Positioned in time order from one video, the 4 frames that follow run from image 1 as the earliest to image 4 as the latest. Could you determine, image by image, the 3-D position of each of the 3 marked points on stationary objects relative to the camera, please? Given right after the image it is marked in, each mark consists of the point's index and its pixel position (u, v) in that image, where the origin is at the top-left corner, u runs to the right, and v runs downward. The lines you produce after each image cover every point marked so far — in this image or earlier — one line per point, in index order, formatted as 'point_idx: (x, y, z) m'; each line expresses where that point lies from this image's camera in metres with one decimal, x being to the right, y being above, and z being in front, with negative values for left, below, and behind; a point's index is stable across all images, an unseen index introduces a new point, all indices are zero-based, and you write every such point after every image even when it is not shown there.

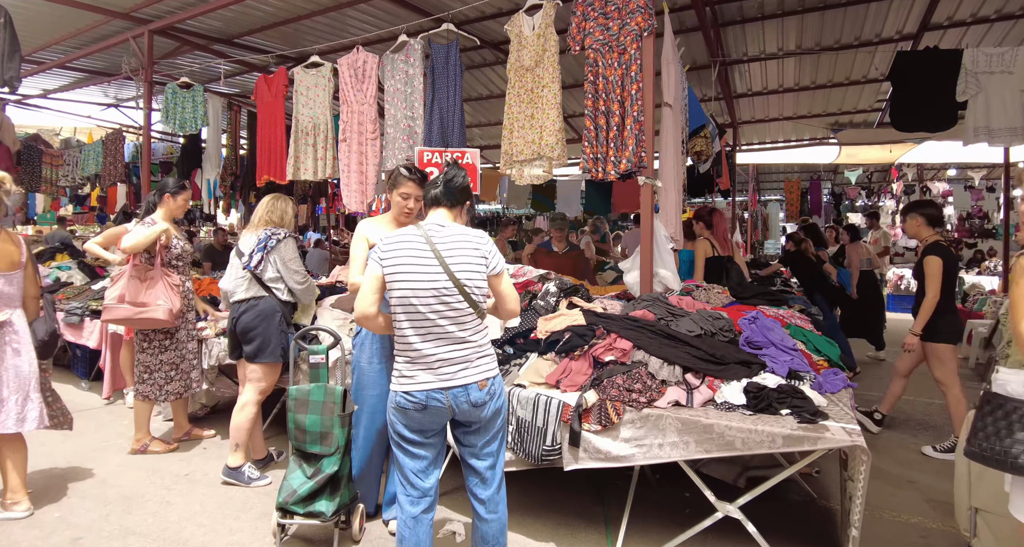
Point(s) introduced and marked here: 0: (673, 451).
0: (+0.8, -0.9, +2.5) m
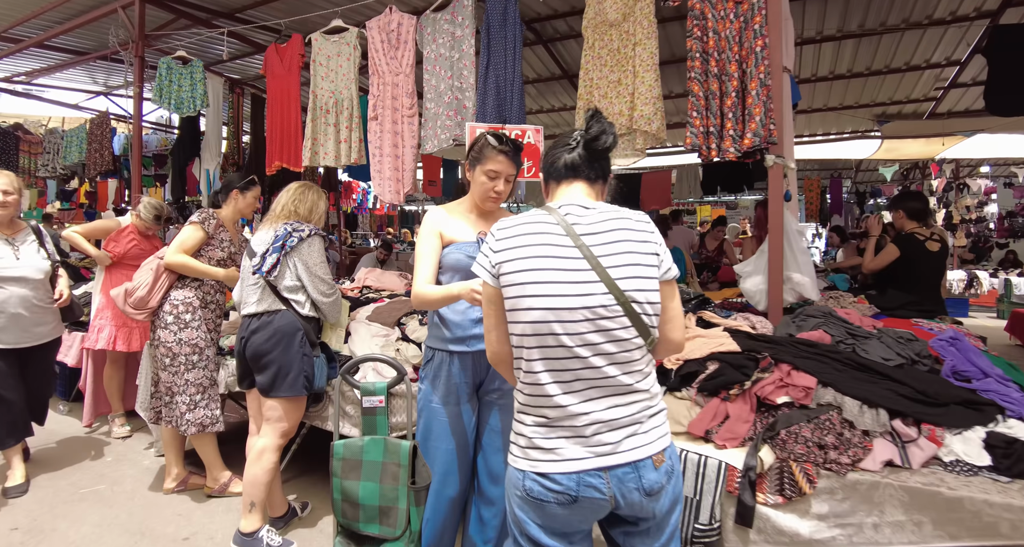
0: (+1.3, -0.9, +1.8) m
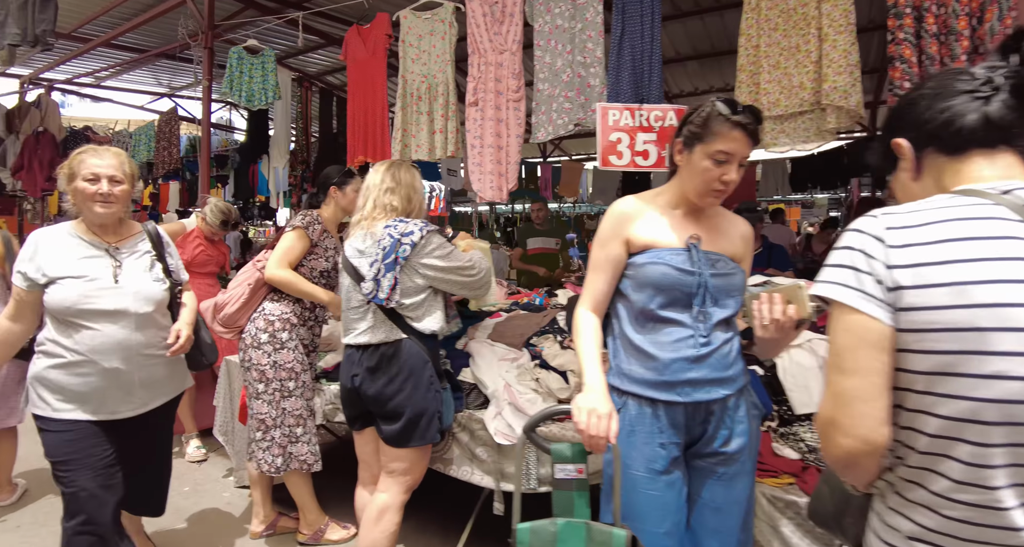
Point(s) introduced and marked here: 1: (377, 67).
0: (+2.0, -0.9, +1.1) m
1: (-1.0, +1.5, +3.8) m
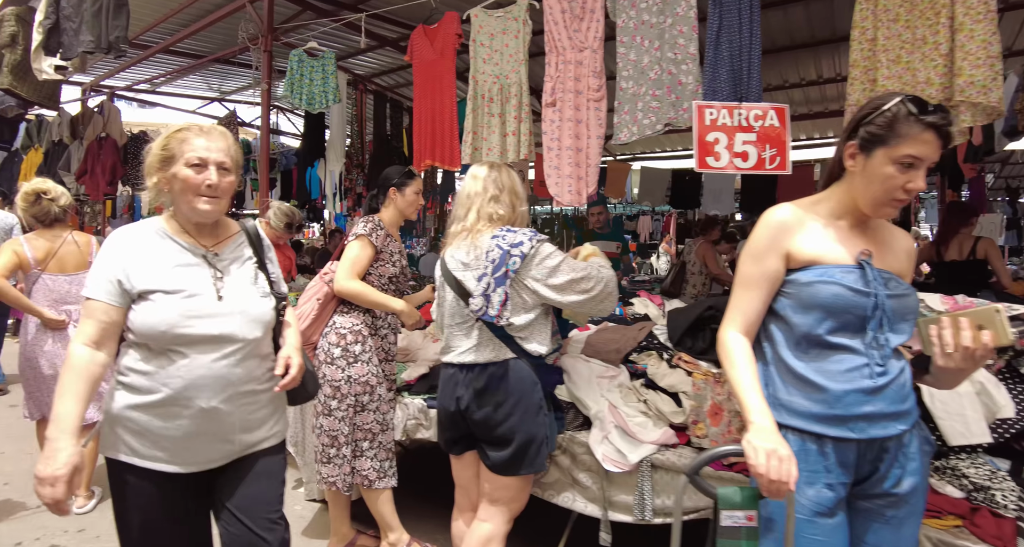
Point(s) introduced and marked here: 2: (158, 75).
0: (+2.4, -1.0, +0.8) m
1: (-0.5, +1.5, +3.7) m
2: (-5.0, +2.8, +7.2) m
